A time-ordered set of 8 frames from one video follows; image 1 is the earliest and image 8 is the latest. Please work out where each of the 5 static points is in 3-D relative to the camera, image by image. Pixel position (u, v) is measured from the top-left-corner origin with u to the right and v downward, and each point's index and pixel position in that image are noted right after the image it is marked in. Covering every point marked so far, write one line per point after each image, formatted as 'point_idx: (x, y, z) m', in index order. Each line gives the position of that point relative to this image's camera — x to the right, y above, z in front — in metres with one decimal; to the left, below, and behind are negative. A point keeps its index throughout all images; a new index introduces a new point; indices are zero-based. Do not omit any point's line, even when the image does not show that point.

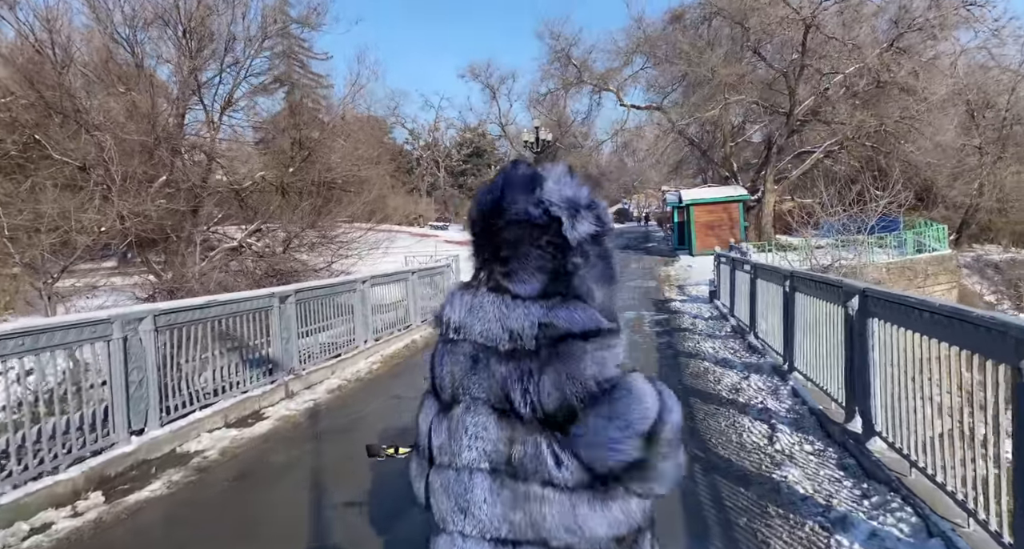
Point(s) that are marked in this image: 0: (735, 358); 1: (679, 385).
0: (+2.5, -1.0, +7.4) m
1: (+1.6, -1.1, +6.4) m
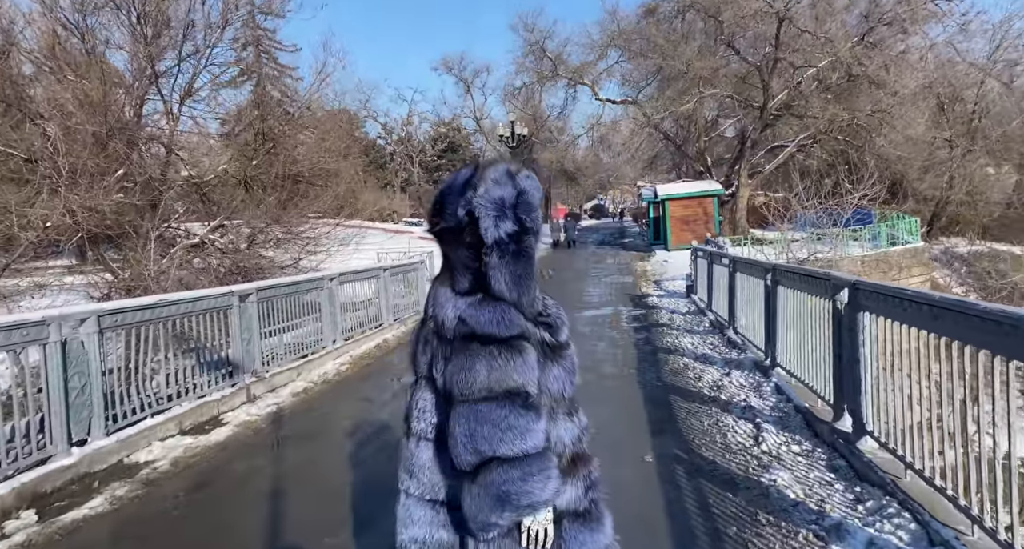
0: (+2.3, -0.9, +7.2) m
1: (+1.4, -1.0, +6.2) m
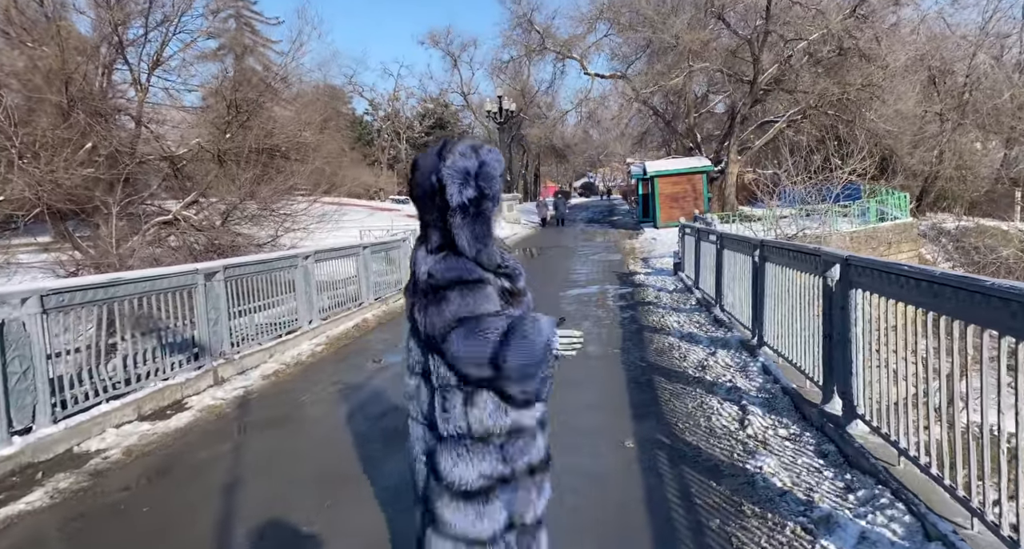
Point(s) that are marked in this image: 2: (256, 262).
0: (+2.1, -0.6, +7.0) m
1: (+1.2, -0.8, +6.0) m
2: (-2.7, +0.1, +6.7) m
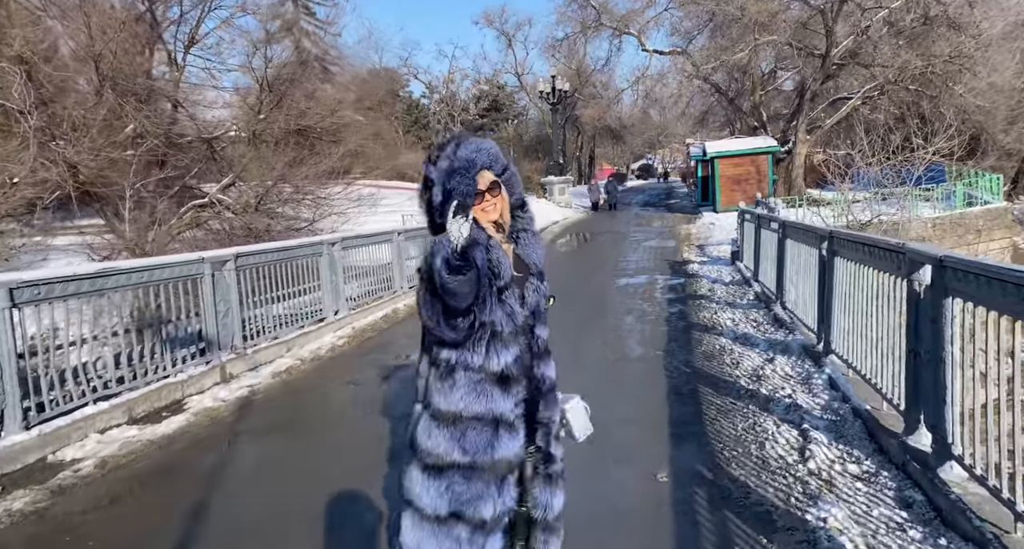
0: (+2.4, -0.6, +6.3) m
1: (+1.4, -0.8, +5.3) m
2: (-2.4, +0.2, +6.4) m
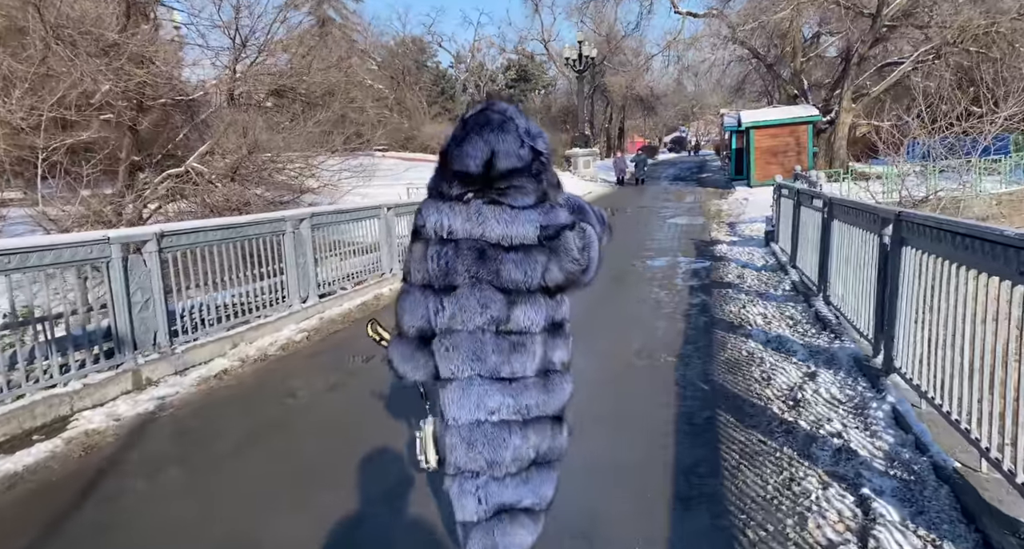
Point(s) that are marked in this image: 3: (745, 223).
0: (+2.3, -0.5, +5.1) m
1: (+1.3, -0.7, +4.2) m
2: (-2.5, +0.4, +5.4) m
3: (+5.2, +1.1, +14.2) m
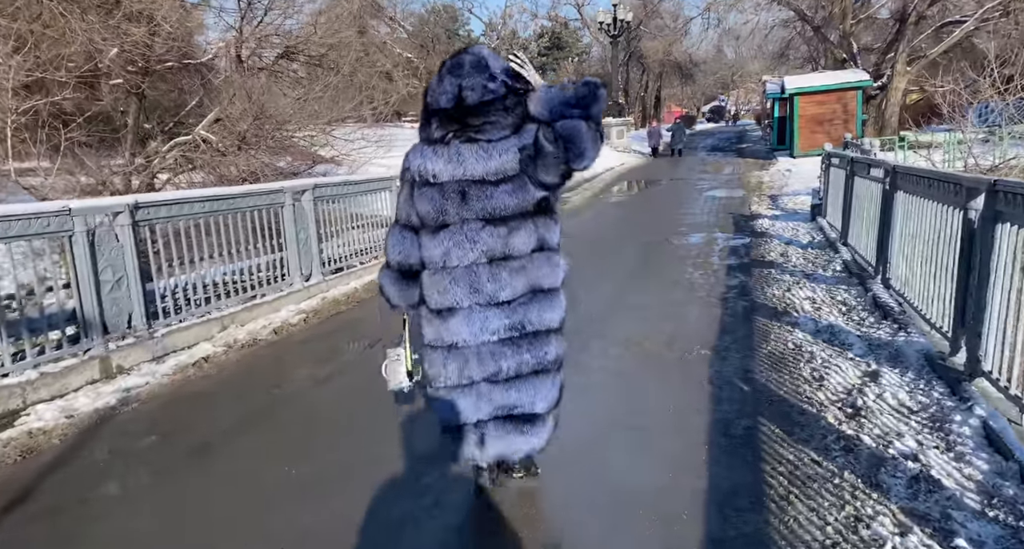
0: (+2.3, -0.4, +4.4) m
1: (+1.3, -0.6, +3.6) m
2: (-2.4, +0.6, +4.9) m
3: (+5.7, +1.6, +13.3) m
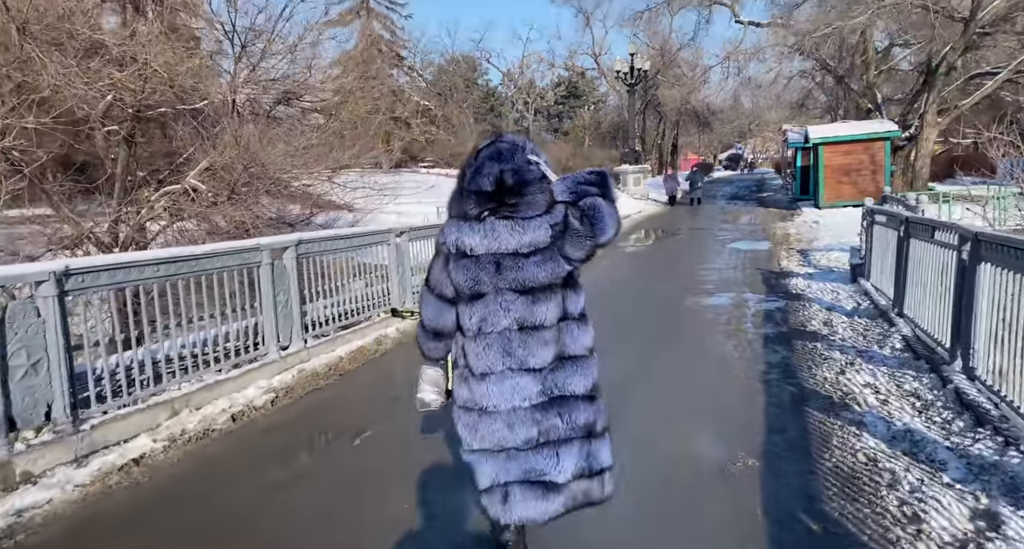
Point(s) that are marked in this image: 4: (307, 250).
0: (+2.3, -0.9, +3.6) m
1: (+1.3, -1.1, +2.8) m
2: (-2.3, +0.1, +4.2) m
3: (+6.0, +0.5, +12.5) m
4: (-1.8, +0.2, +5.9) m
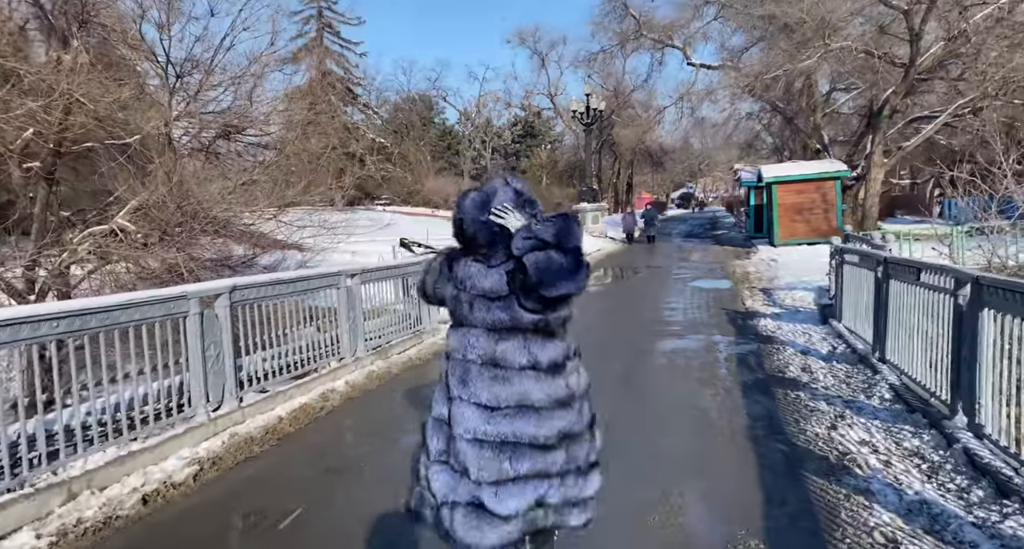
0: (+2.2, -1.1, +3.2) m
1: (+1.2, -1.3, +2.3) m
2: (-2.5, -0.2, +3.6) m
3: (+5.2, -0.3, +12.4) m
4: (-2.1, -0.2, +5.2) m
